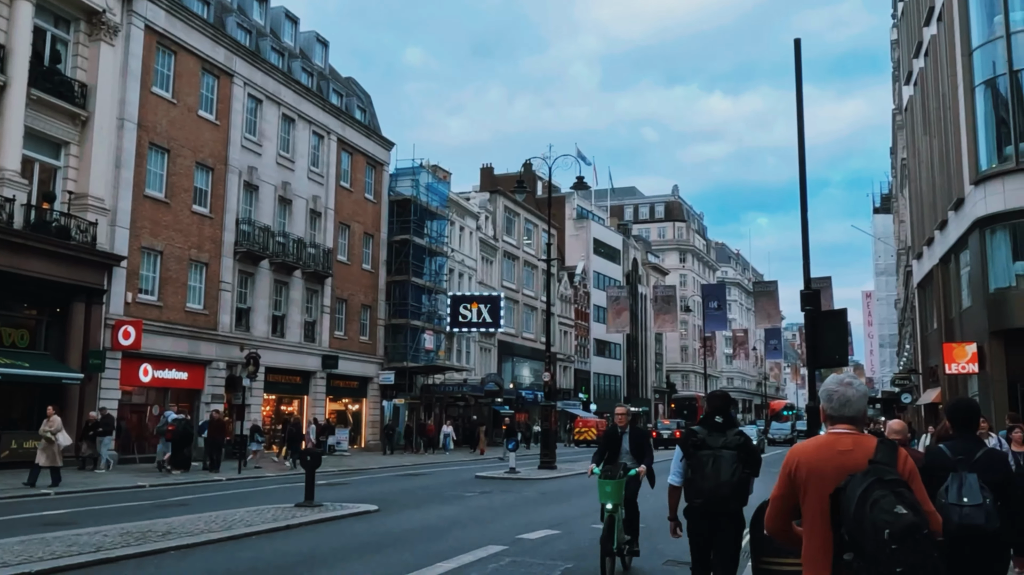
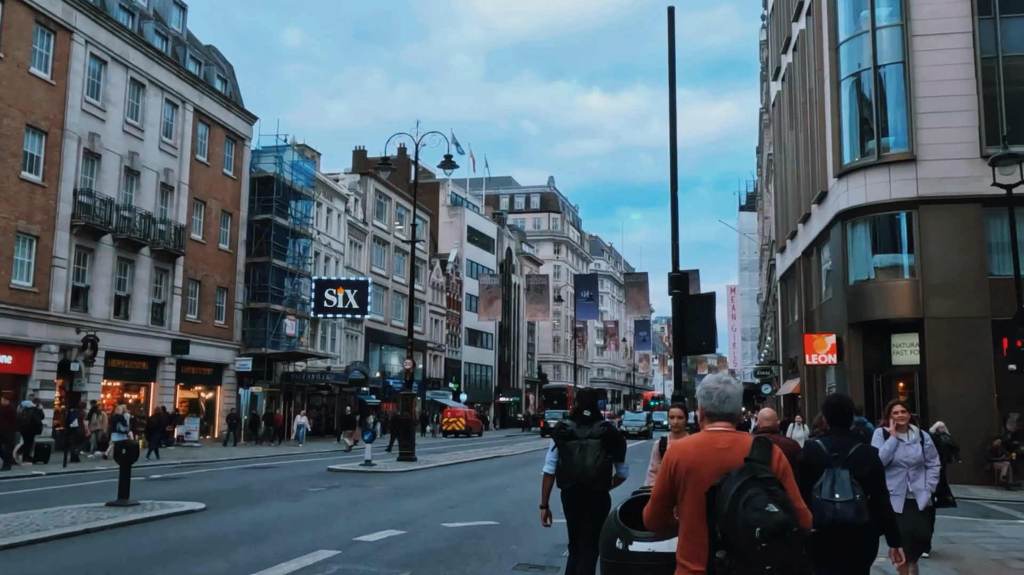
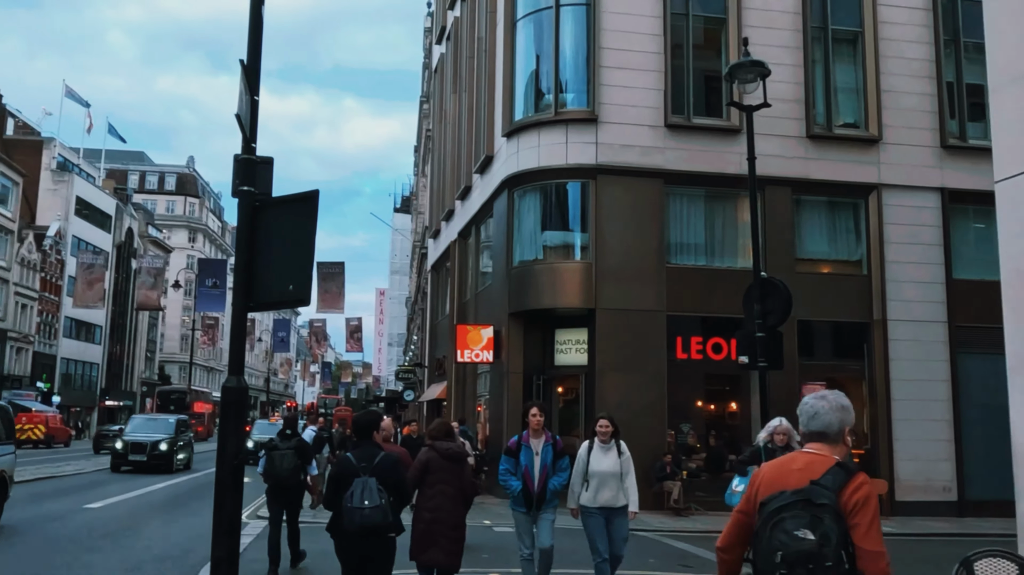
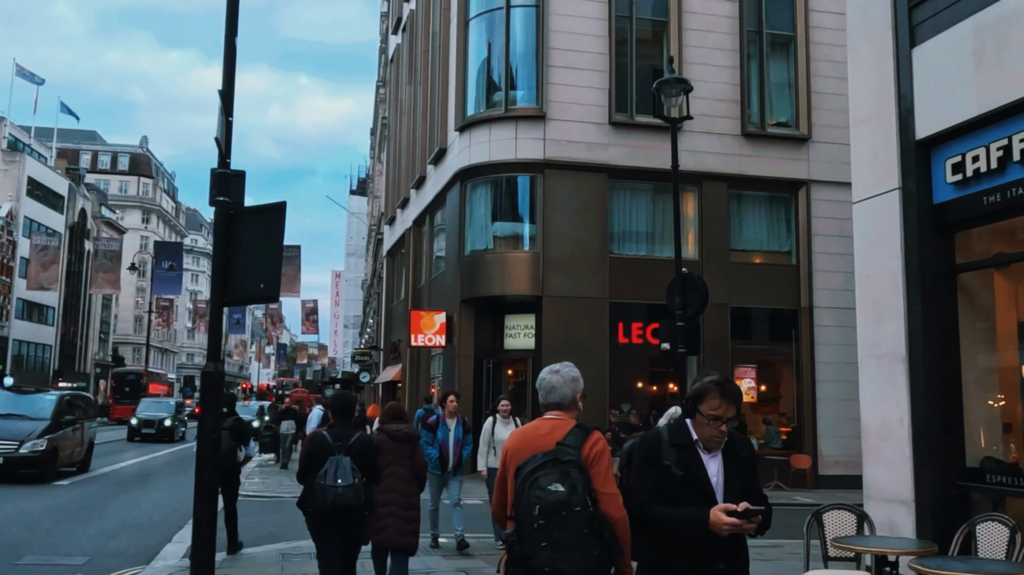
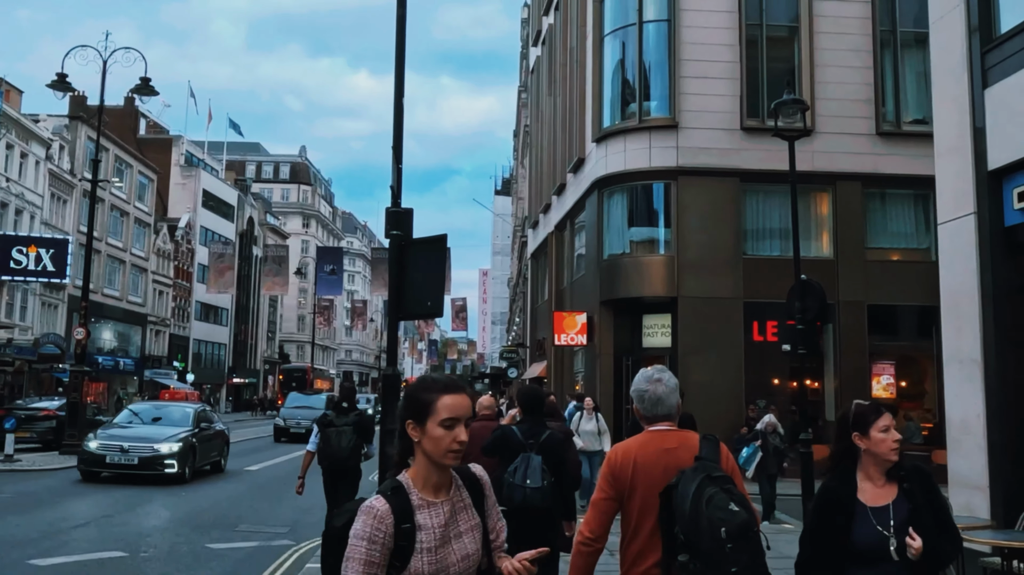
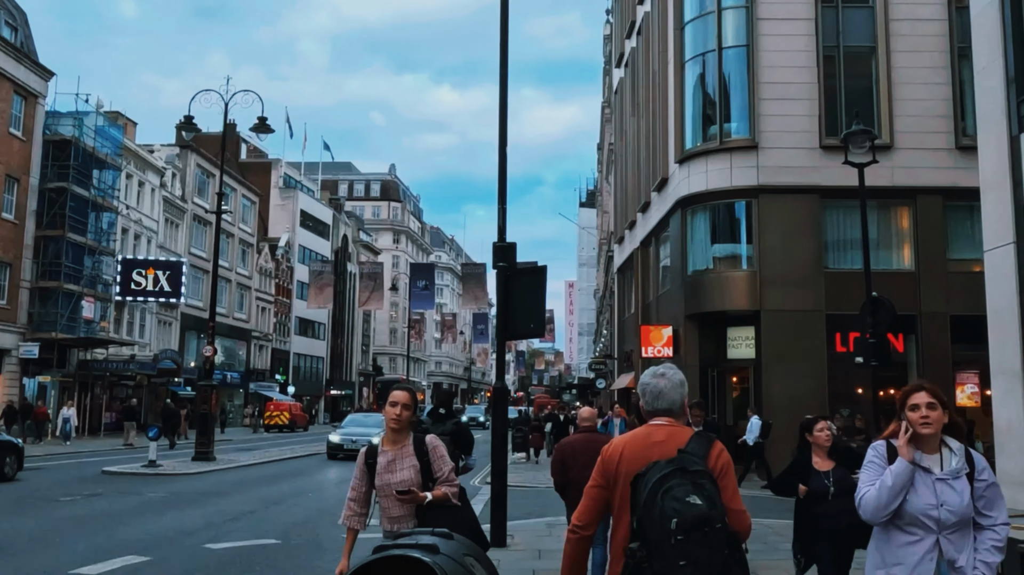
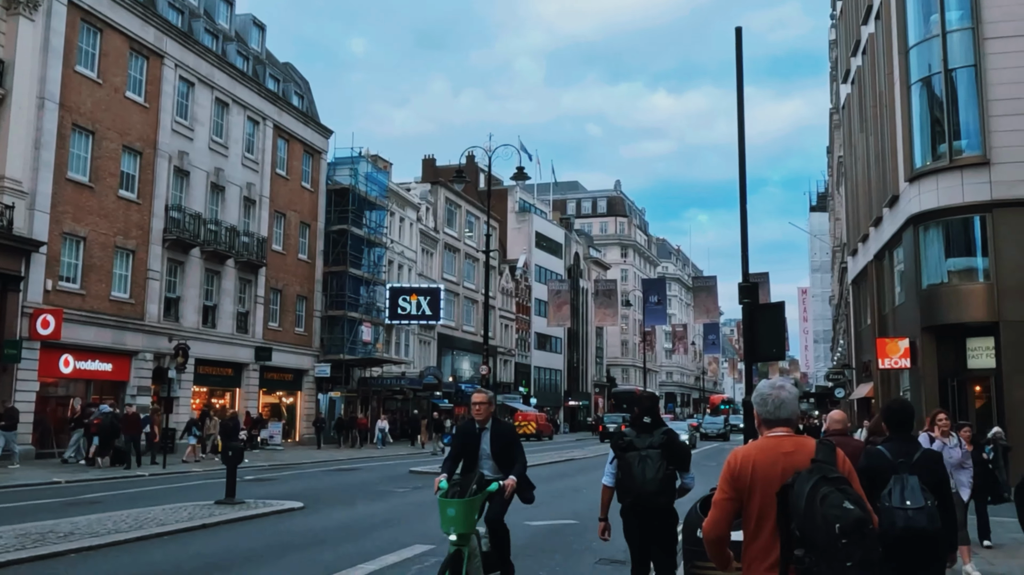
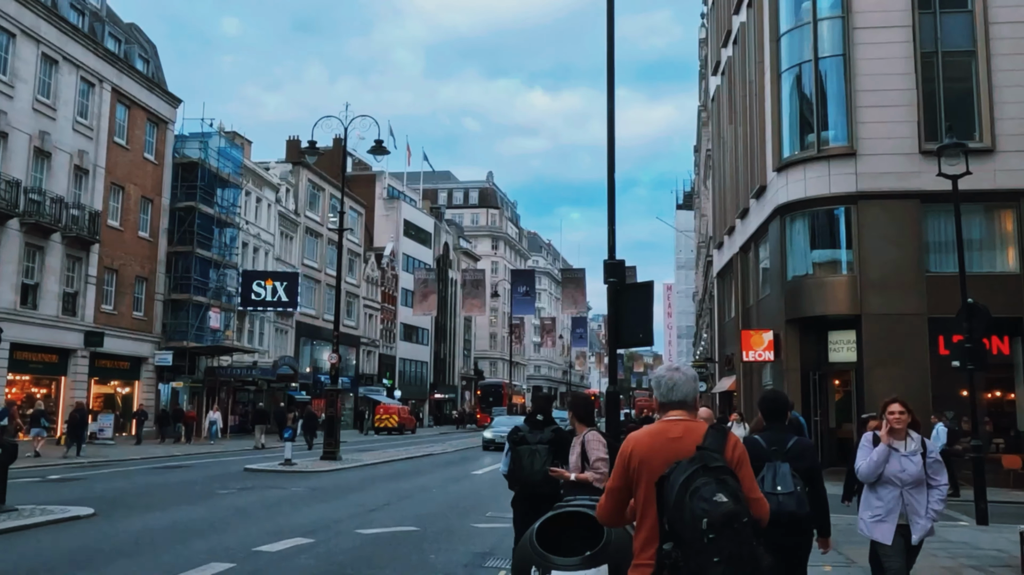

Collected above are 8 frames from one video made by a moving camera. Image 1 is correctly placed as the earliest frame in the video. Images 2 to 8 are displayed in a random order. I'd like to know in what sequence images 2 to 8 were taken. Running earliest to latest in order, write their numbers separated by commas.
7, 2, 8, 6, 5, 4, 3
